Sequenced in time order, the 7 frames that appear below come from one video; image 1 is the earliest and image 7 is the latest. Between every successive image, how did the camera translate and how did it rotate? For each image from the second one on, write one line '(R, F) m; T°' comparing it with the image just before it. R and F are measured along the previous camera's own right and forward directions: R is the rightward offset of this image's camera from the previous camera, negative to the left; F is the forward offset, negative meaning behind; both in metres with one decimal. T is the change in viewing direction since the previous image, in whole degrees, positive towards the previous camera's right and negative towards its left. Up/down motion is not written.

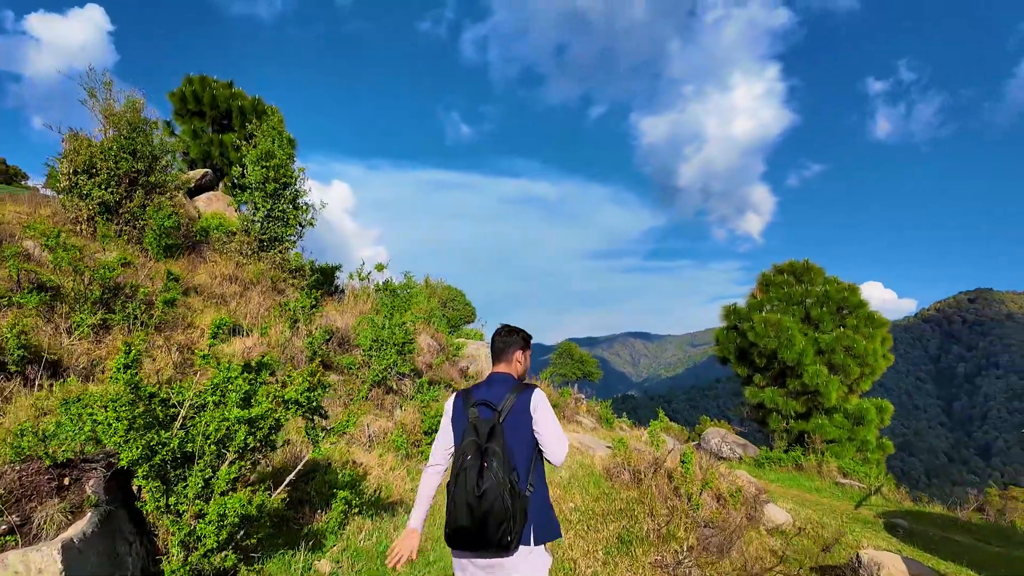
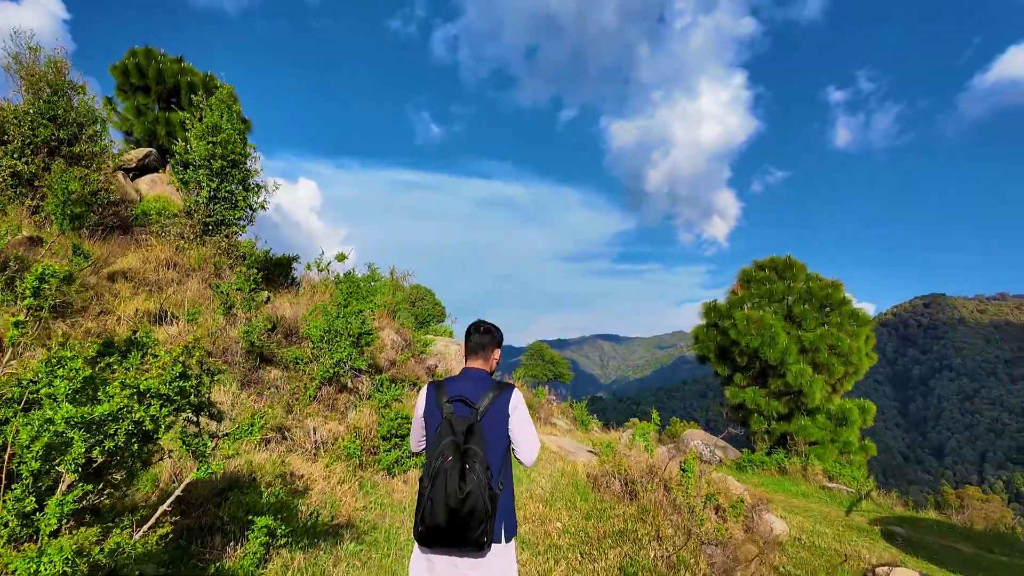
(-0.1, +1.2) m; +3°
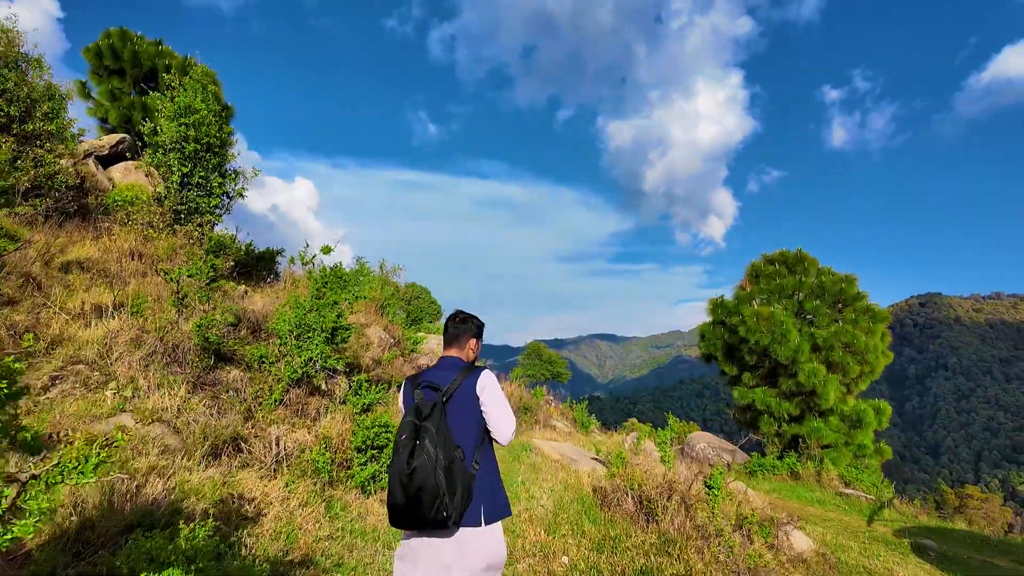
(0.0, +1.0) m; 0°
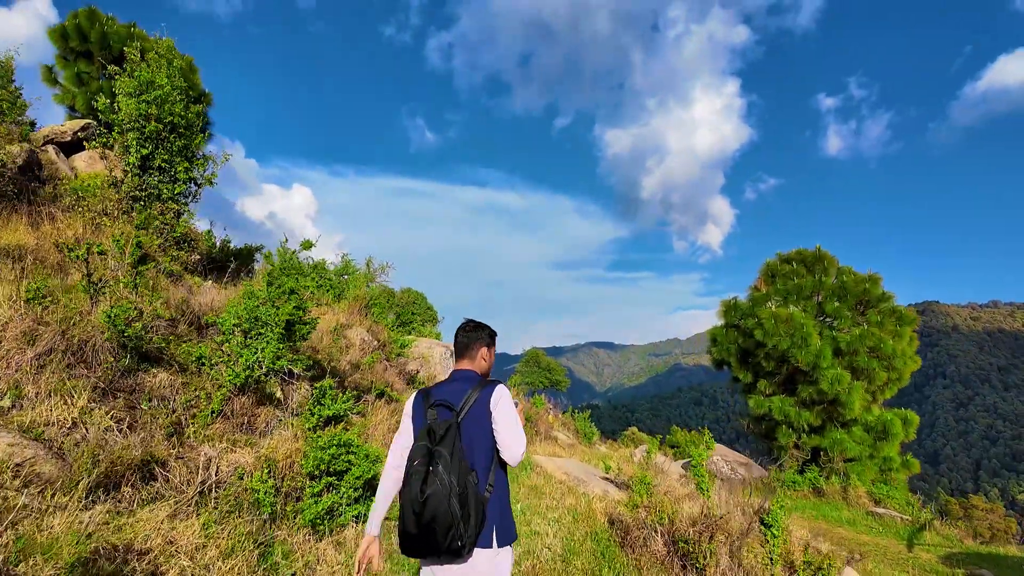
(0.0, +1.3) m; 0°
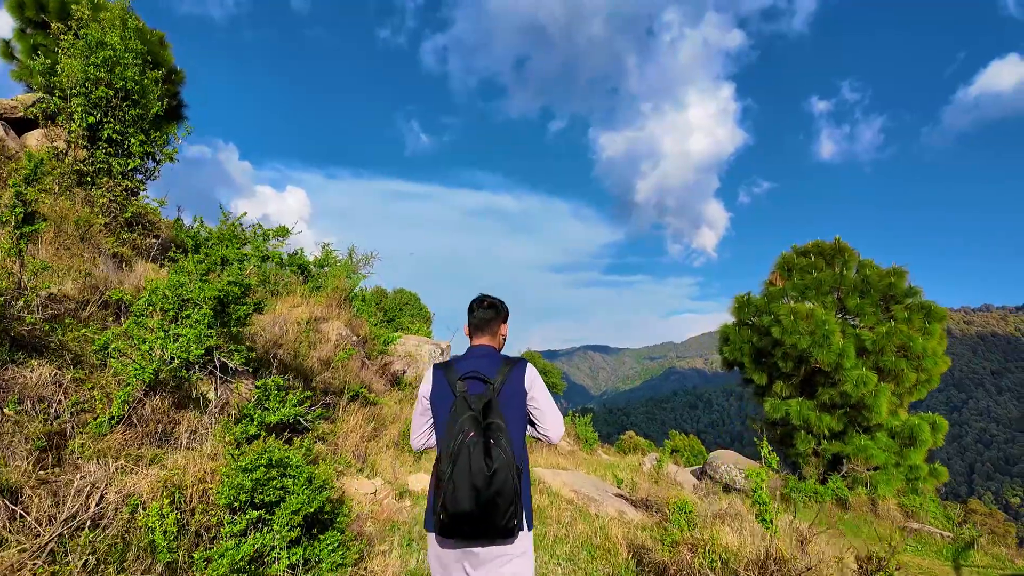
(0.0, +1.3) m; 0°
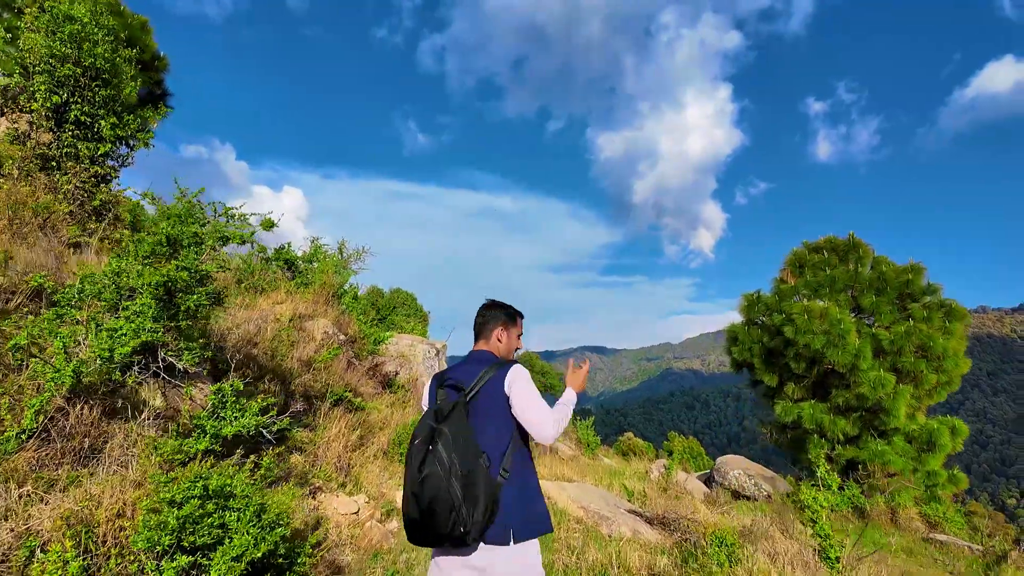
(0.0, +0.7) m; 0°
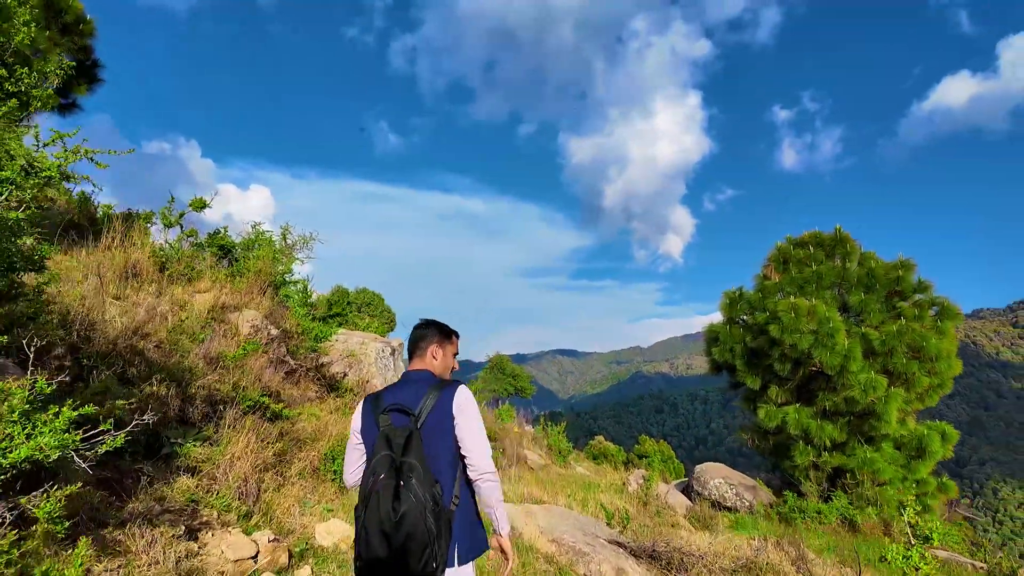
(+0.1, +1.2) m; +3°
